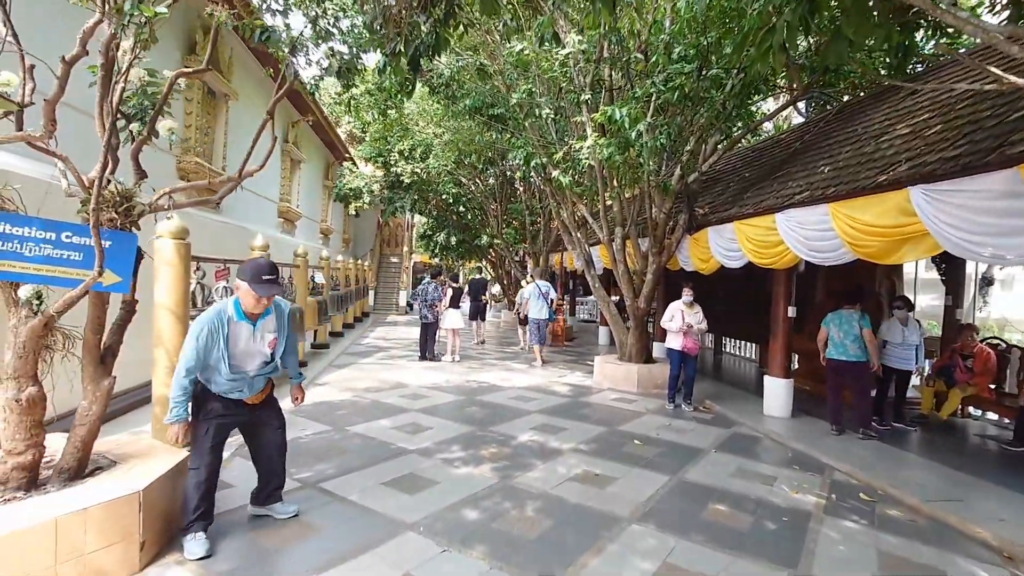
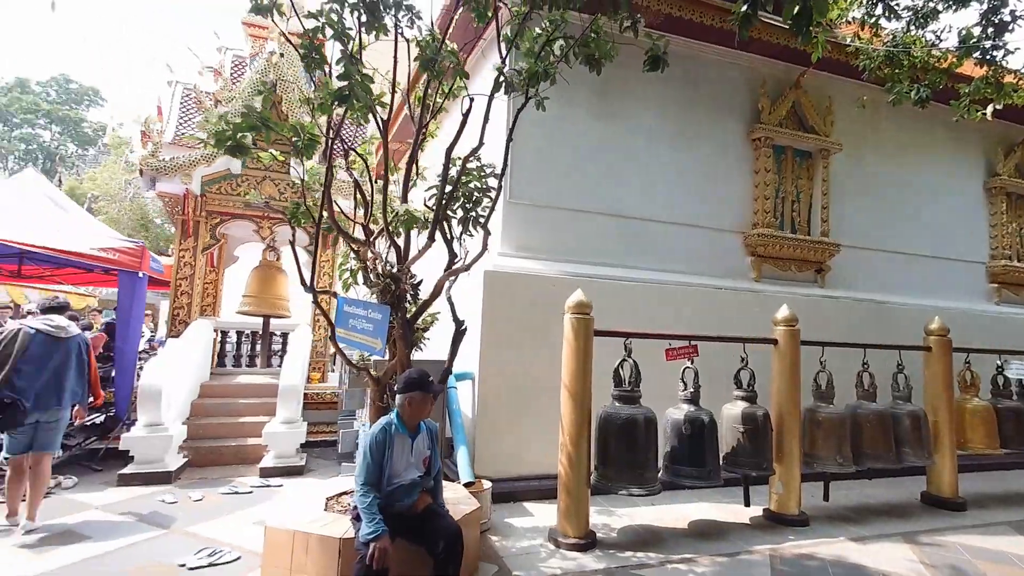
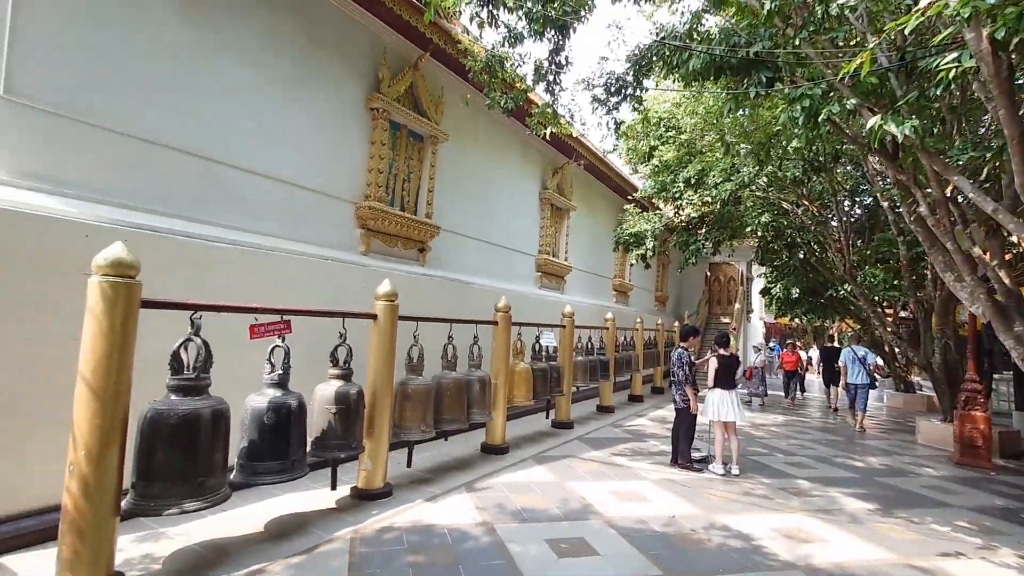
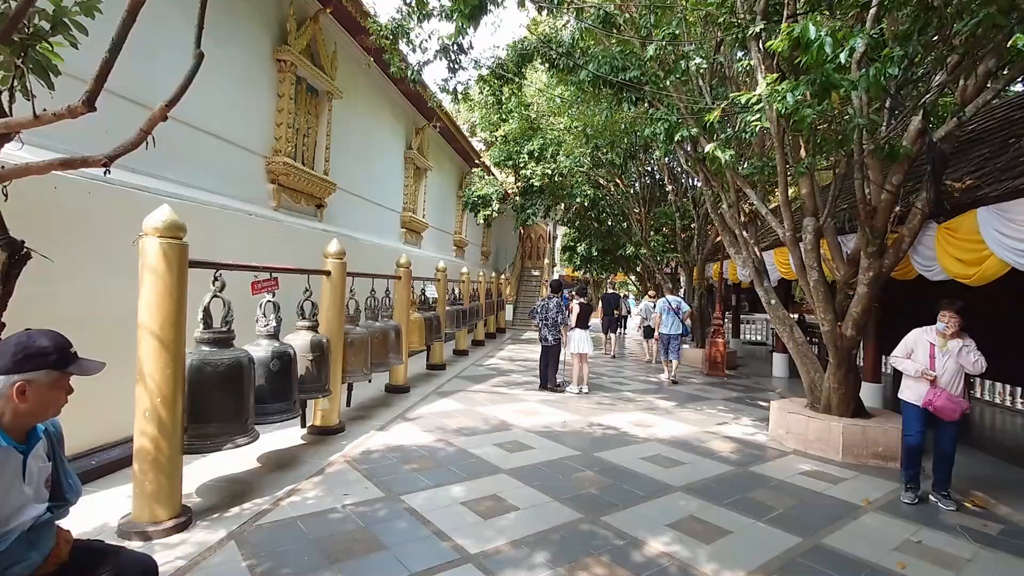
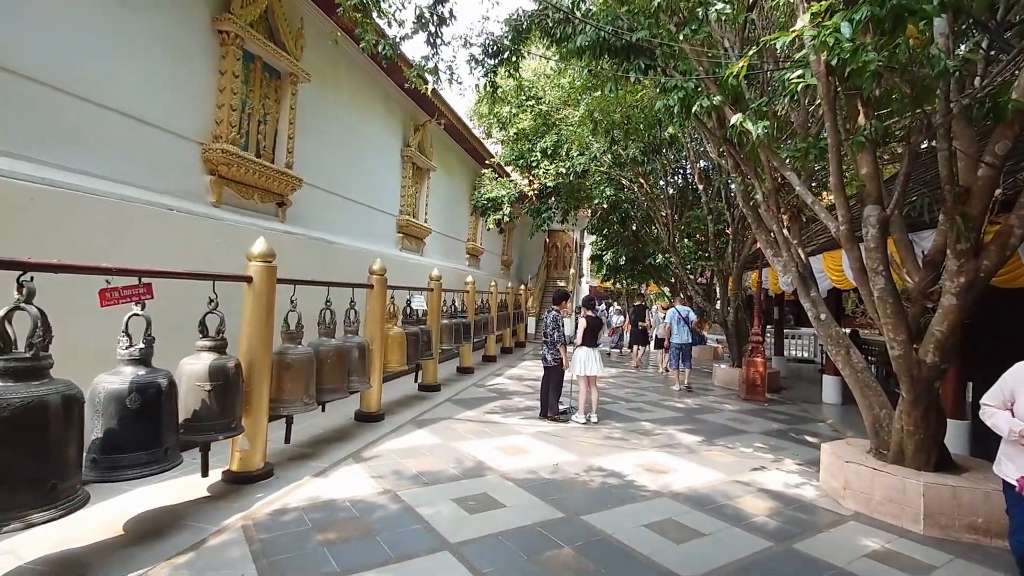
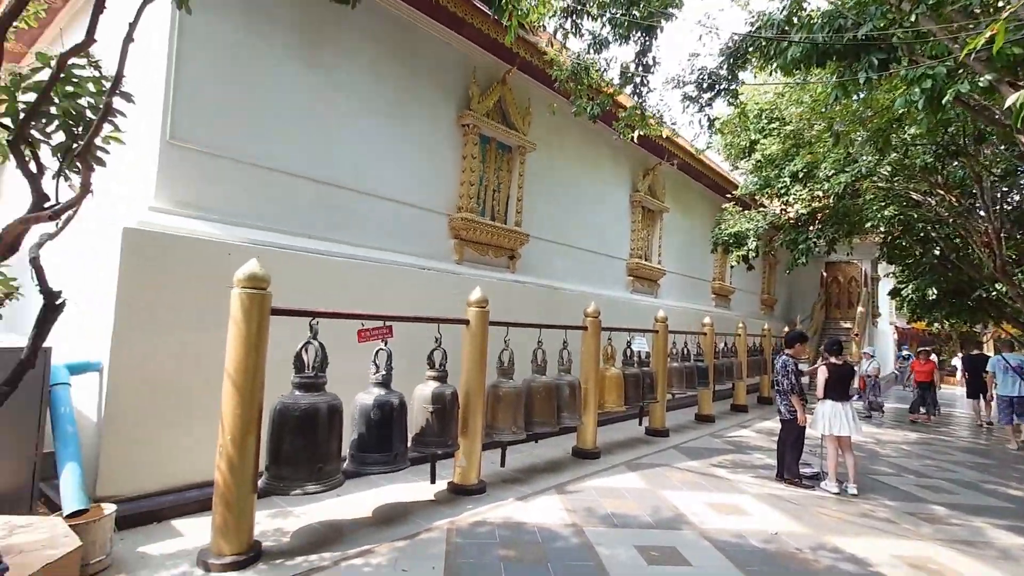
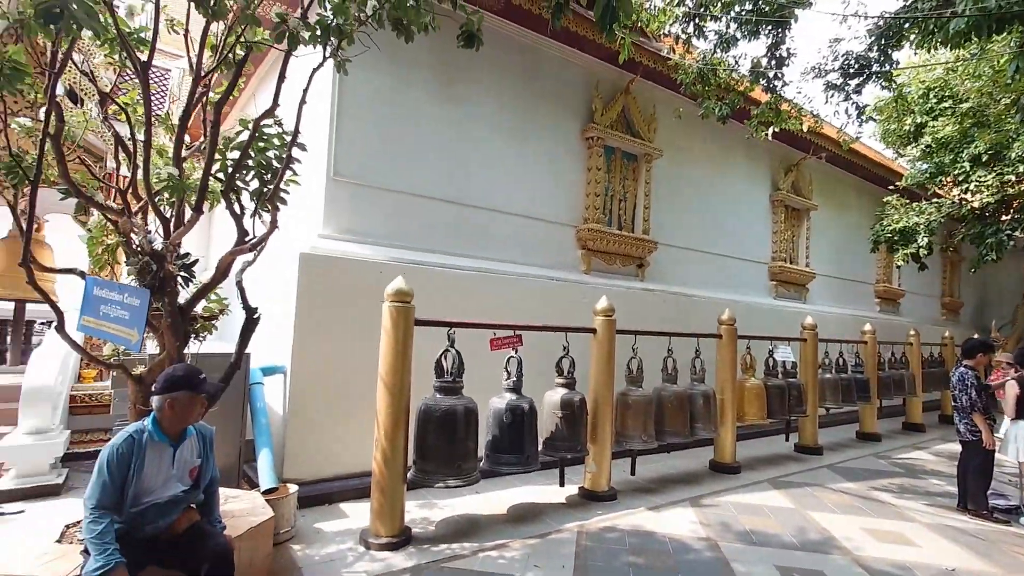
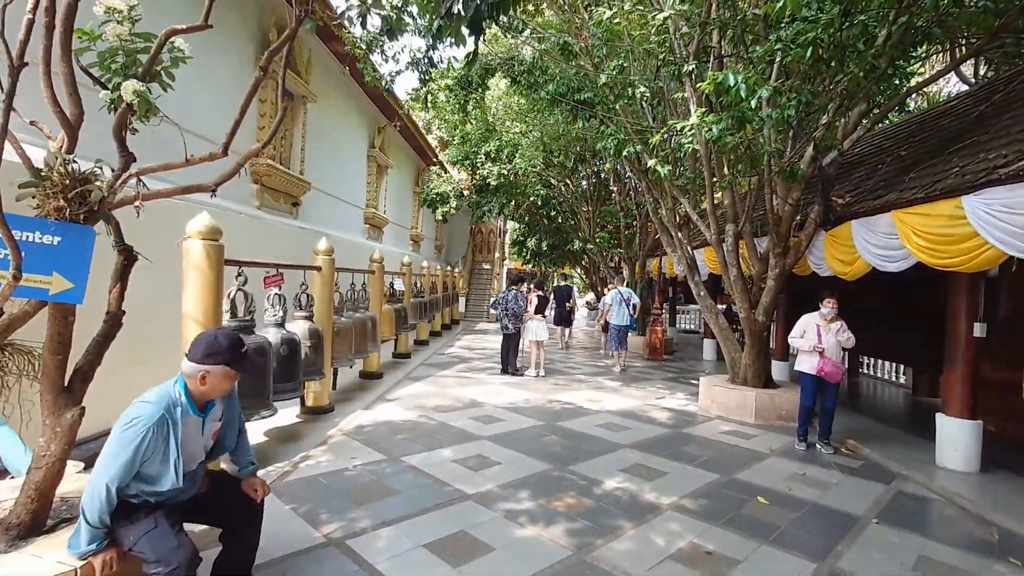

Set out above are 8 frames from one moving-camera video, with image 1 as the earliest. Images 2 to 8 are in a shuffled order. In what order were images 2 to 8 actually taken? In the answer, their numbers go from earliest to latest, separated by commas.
8, 4, 5, 3, 6, 7, 2
